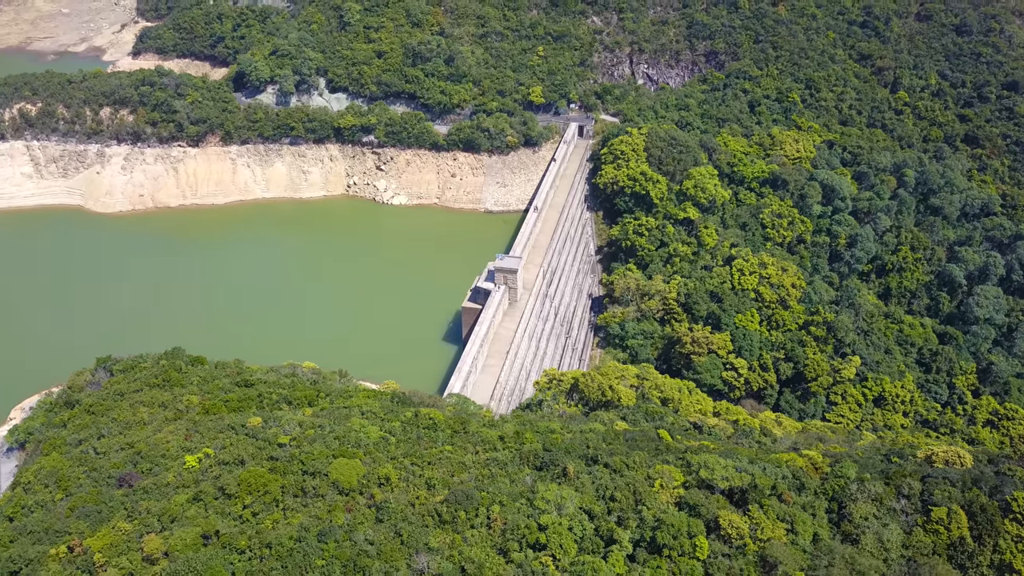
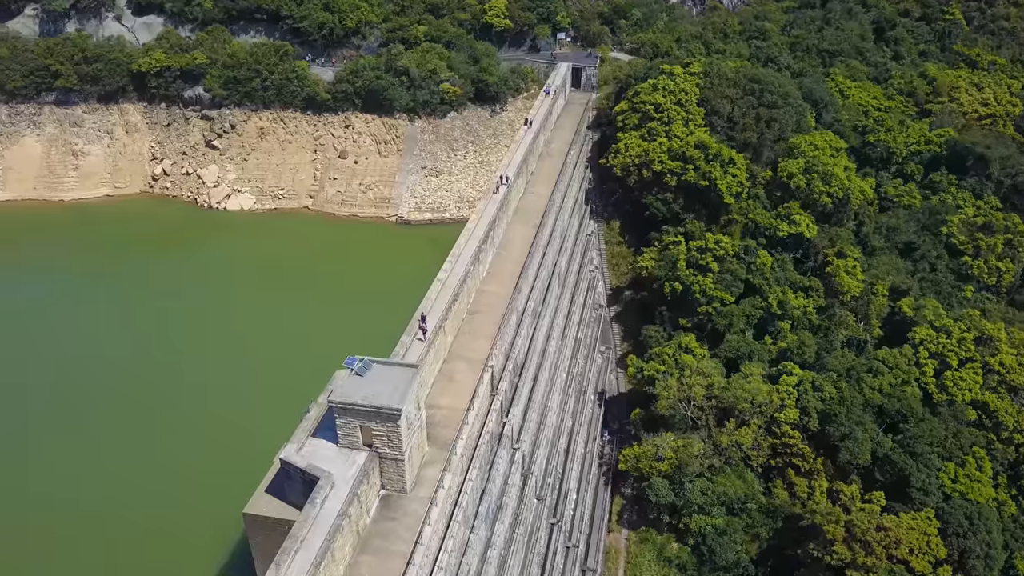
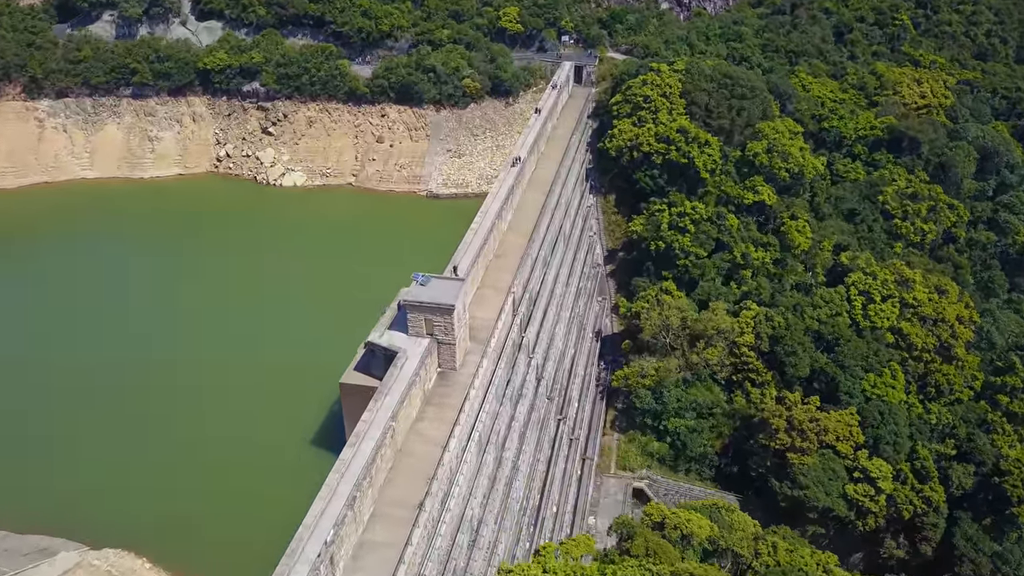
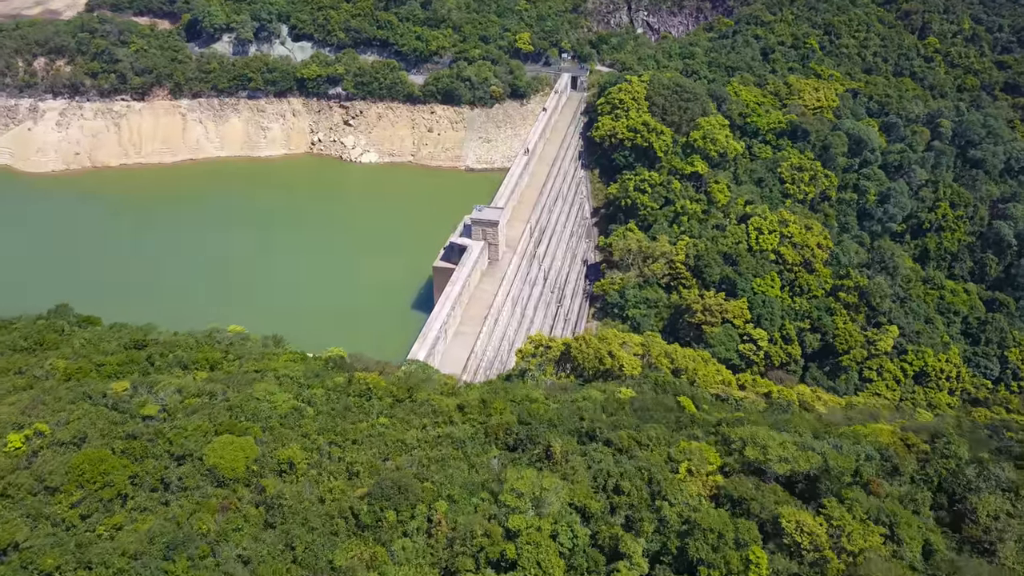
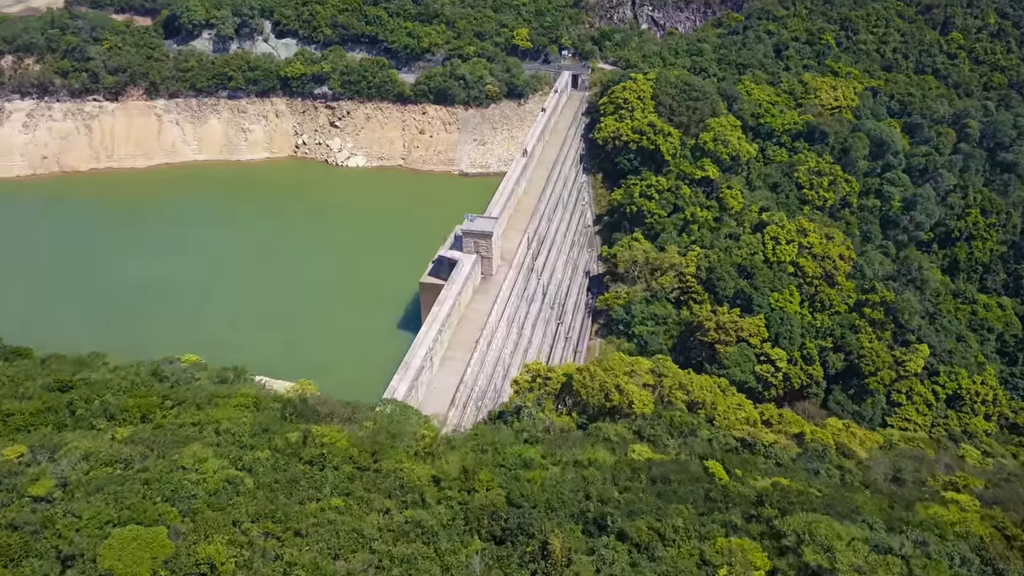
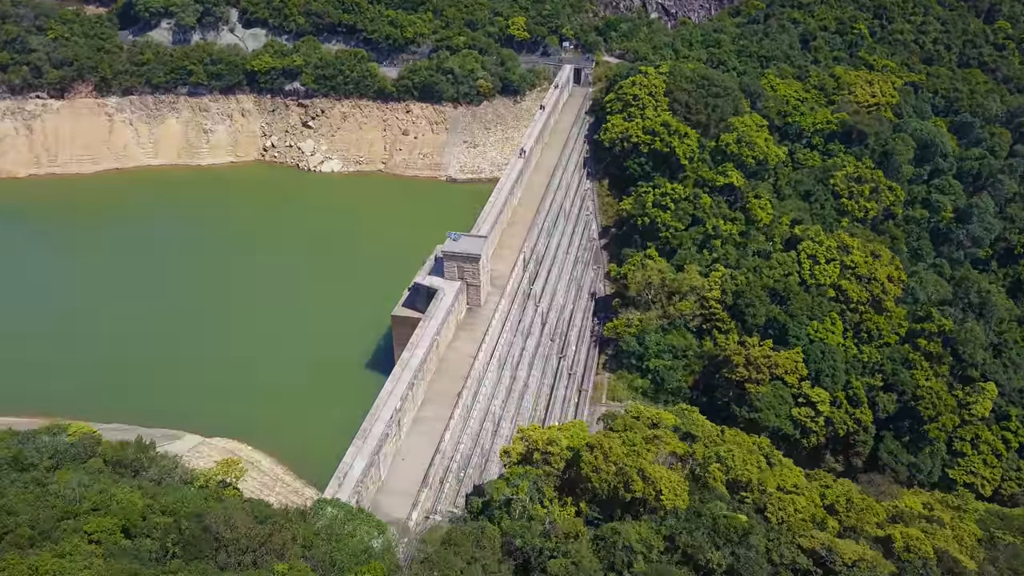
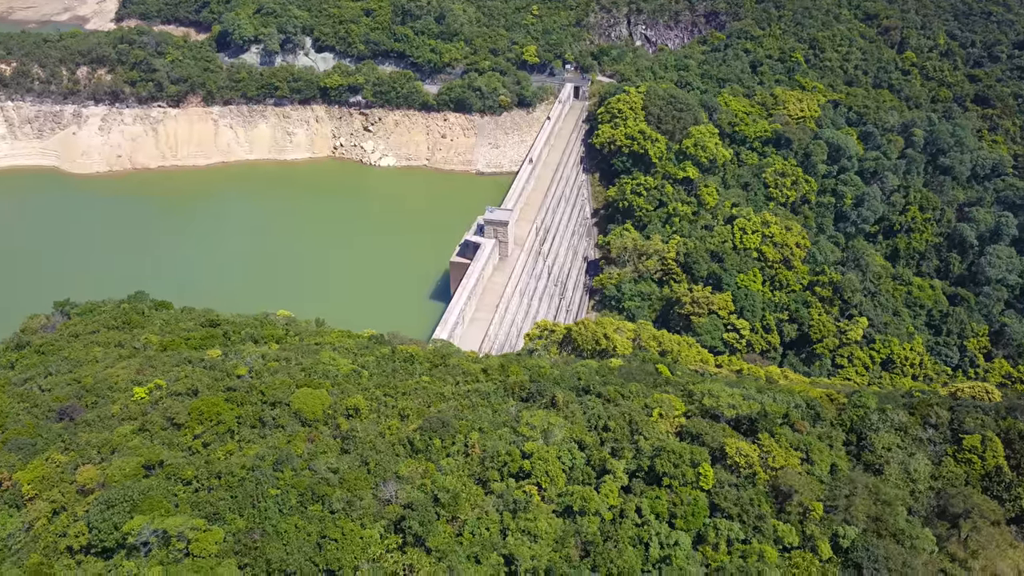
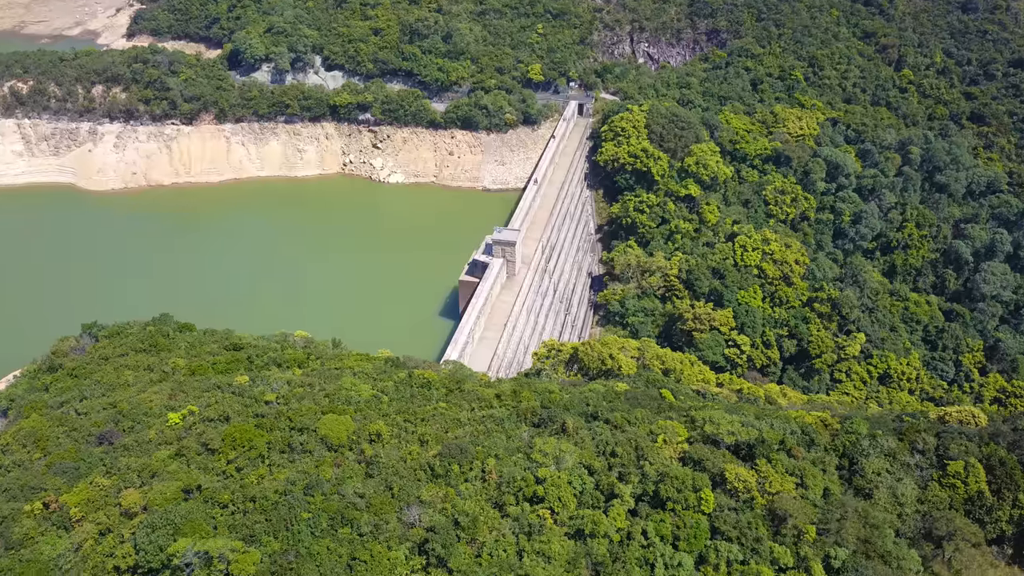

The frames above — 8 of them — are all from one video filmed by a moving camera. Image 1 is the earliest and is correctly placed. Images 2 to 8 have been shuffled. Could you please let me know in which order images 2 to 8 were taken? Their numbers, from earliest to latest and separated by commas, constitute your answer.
8, 7, 4, 5, 6, 3, 2
